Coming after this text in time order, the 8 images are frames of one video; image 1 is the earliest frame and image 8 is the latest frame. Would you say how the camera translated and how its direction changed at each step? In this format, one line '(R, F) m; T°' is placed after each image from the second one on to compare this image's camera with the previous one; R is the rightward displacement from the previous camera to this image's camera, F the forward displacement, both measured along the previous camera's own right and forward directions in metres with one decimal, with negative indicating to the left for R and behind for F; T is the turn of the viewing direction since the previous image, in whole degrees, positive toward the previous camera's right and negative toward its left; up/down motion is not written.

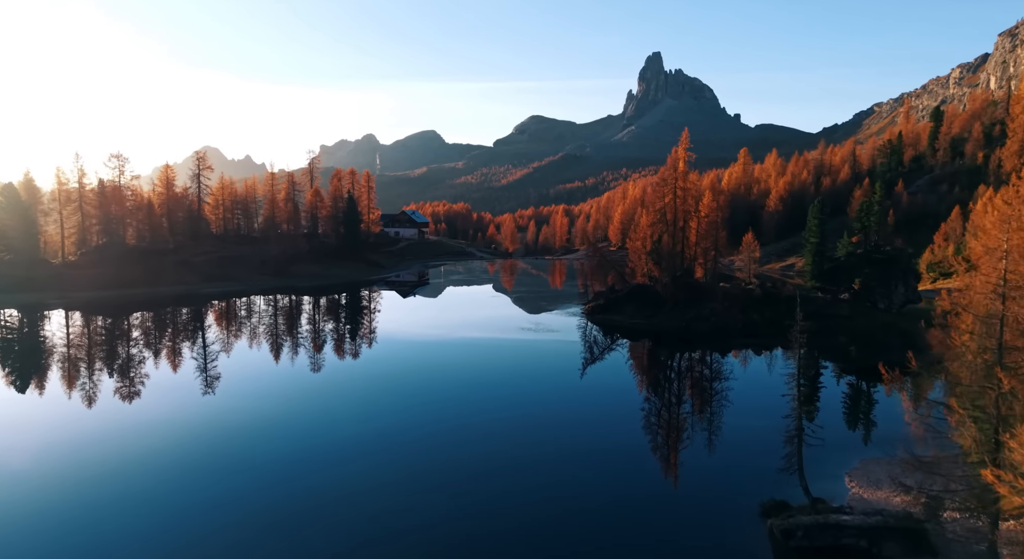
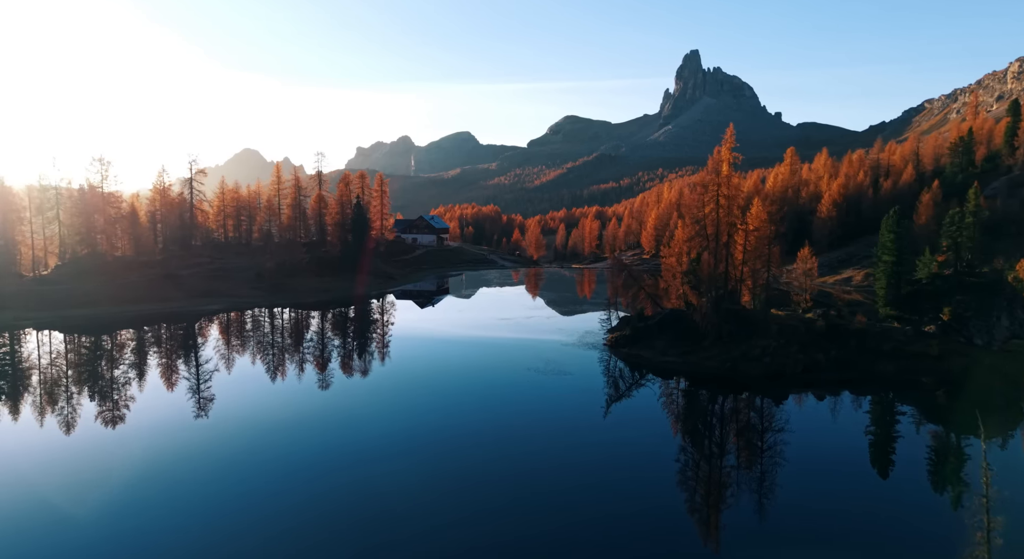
(+1.8, +7.9) m; -3°
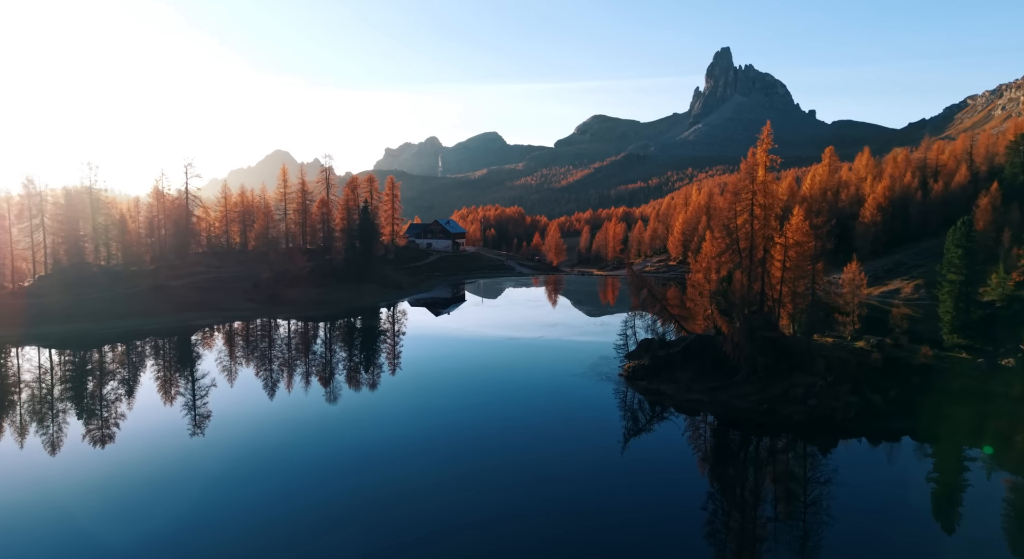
(+1.6, +5.2) m; -3°
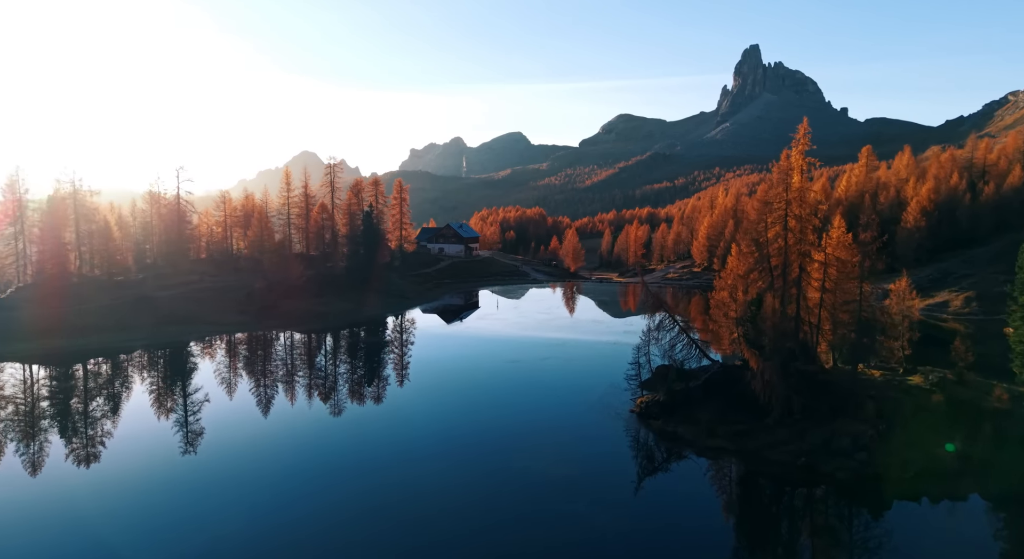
(+1.7, +4.7) m; -2°
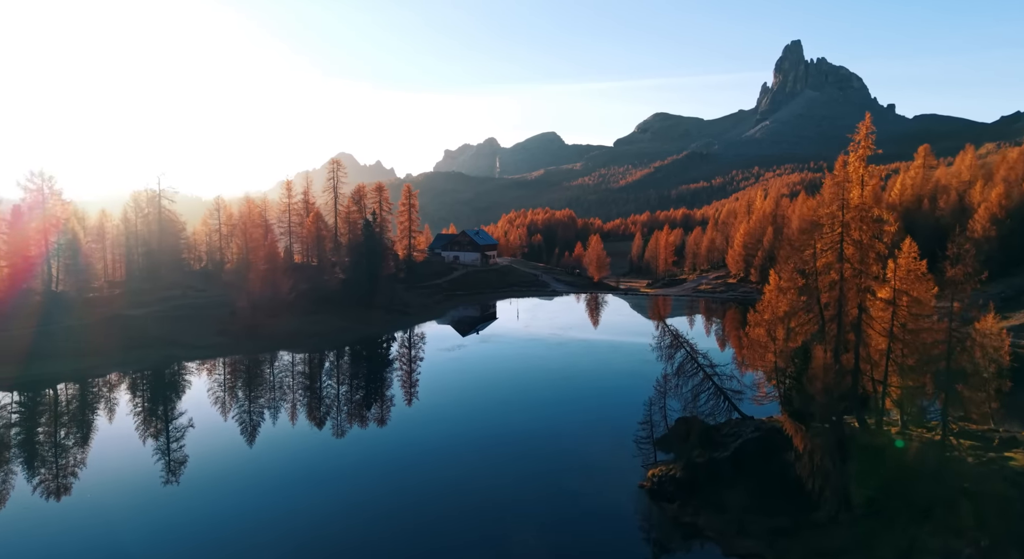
(+2.5, +6.6) m; -3°
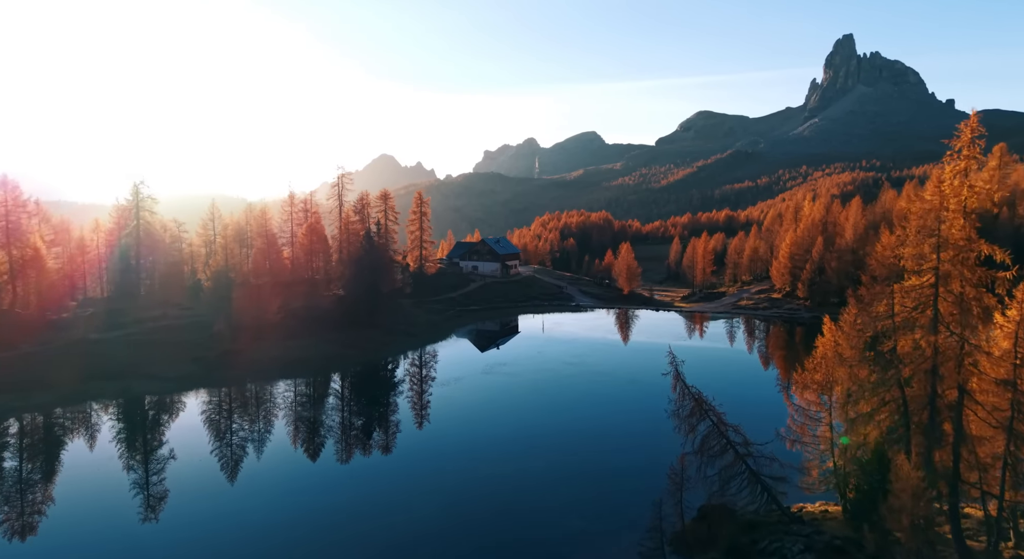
(+2.7, +6.9) m; -4°
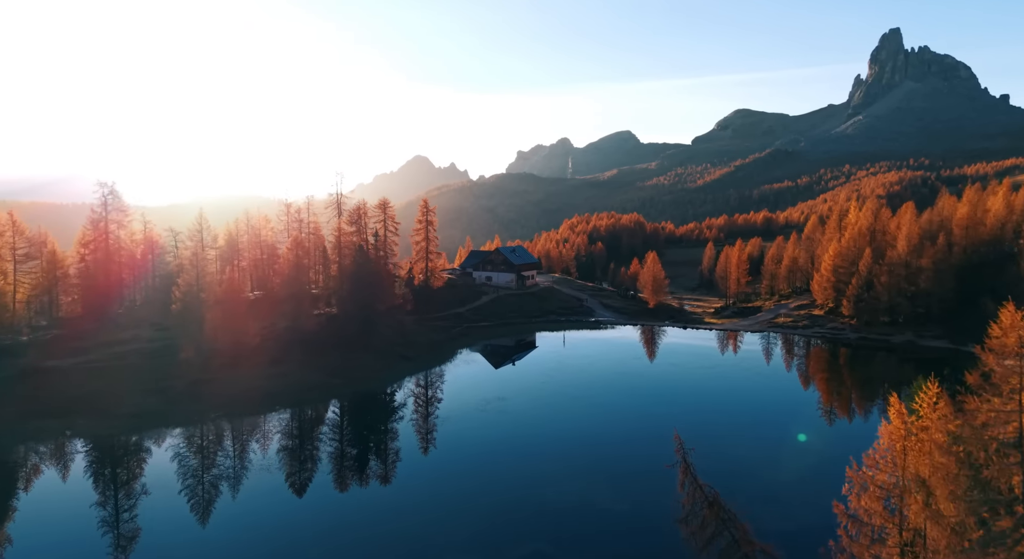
(+2.6, +6.2) m; -3°
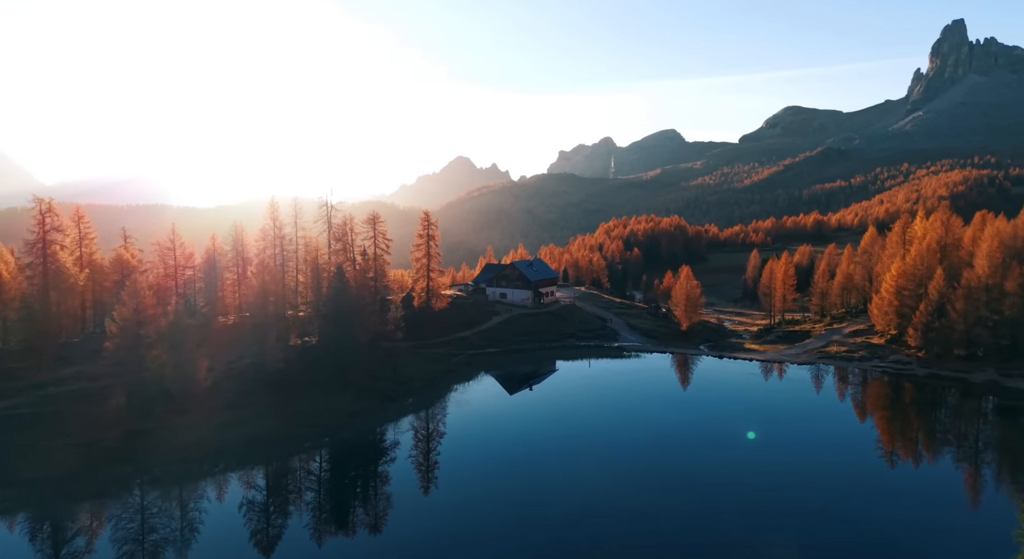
(+3.5, +8.2) m; -4°
